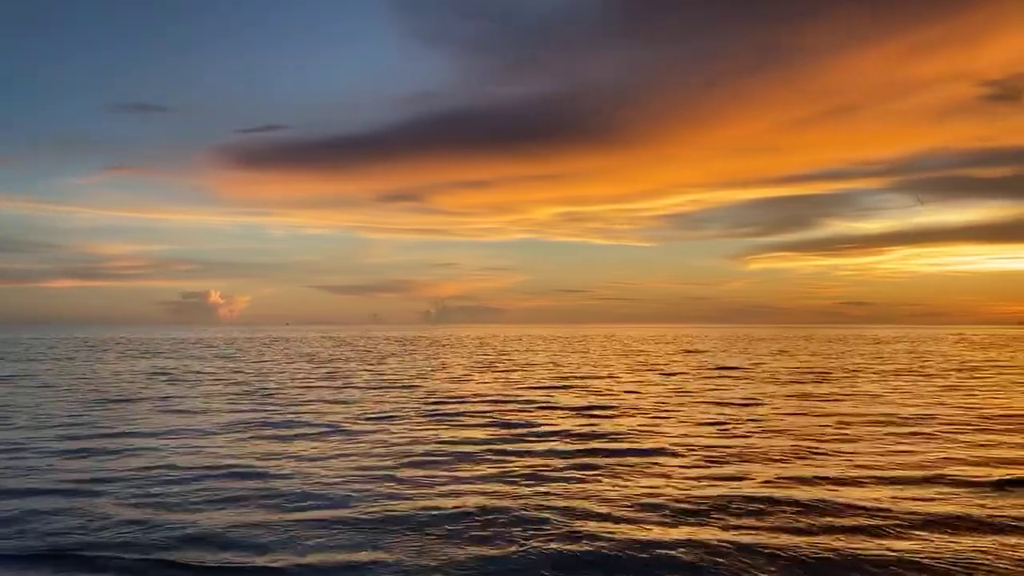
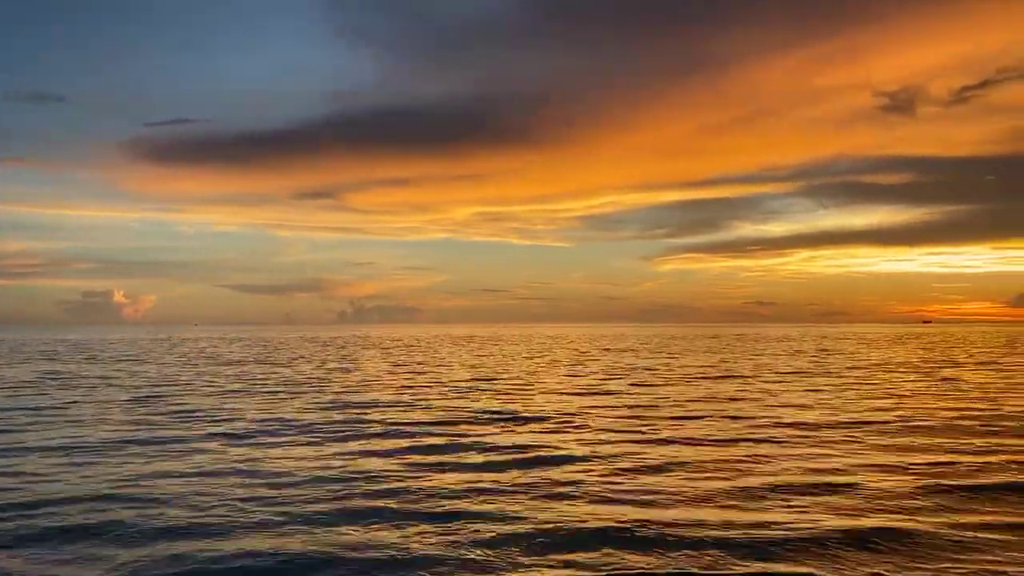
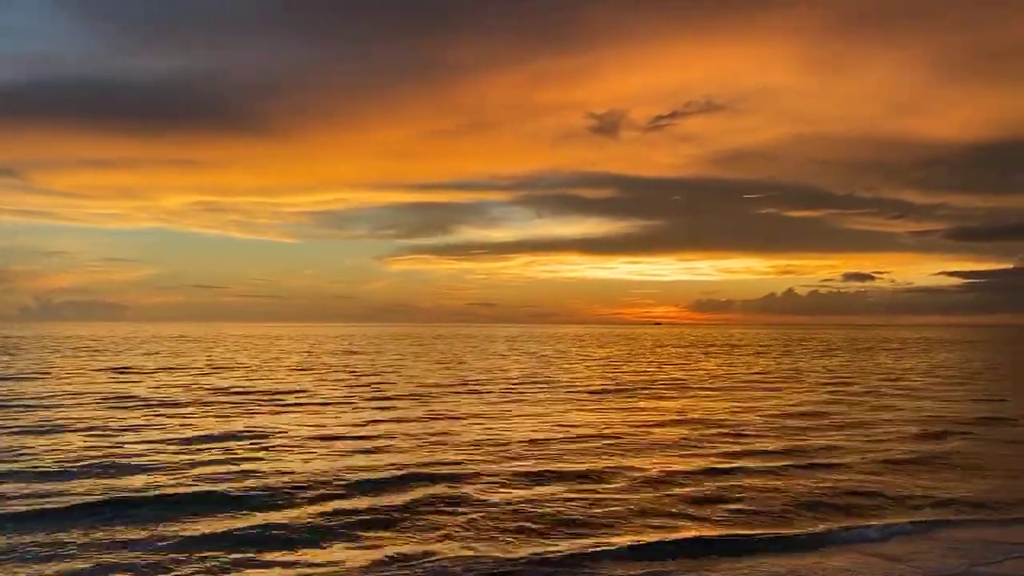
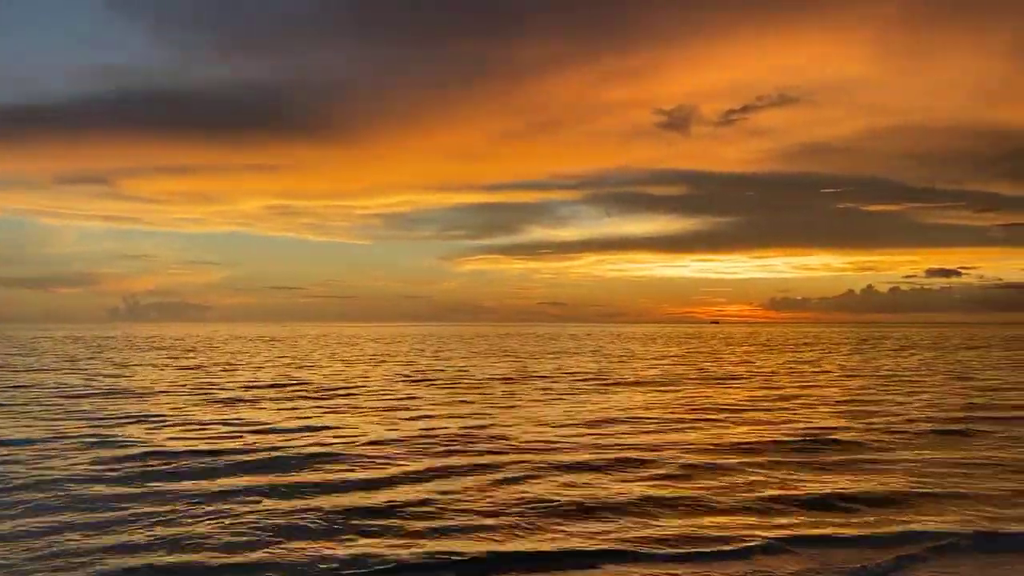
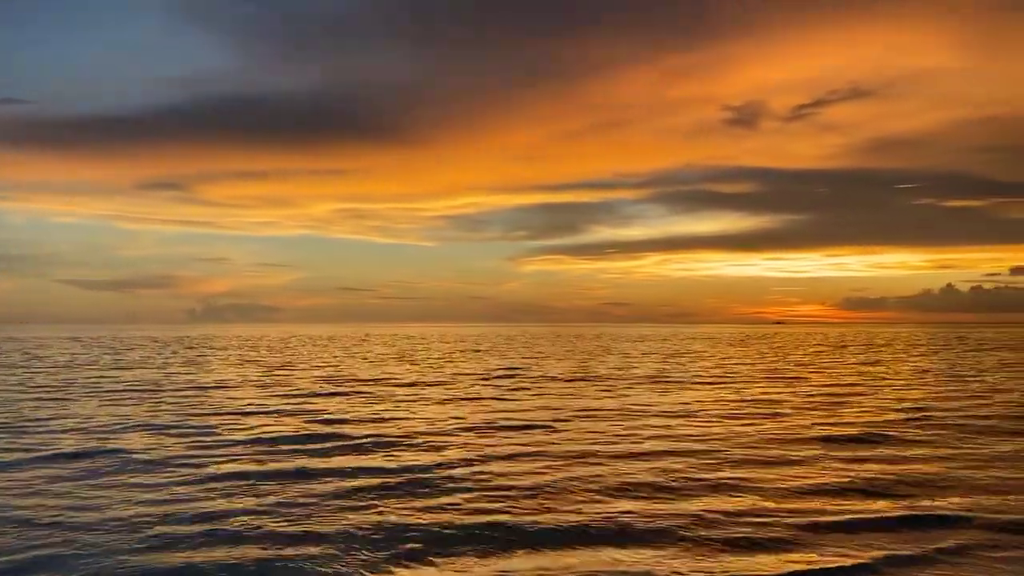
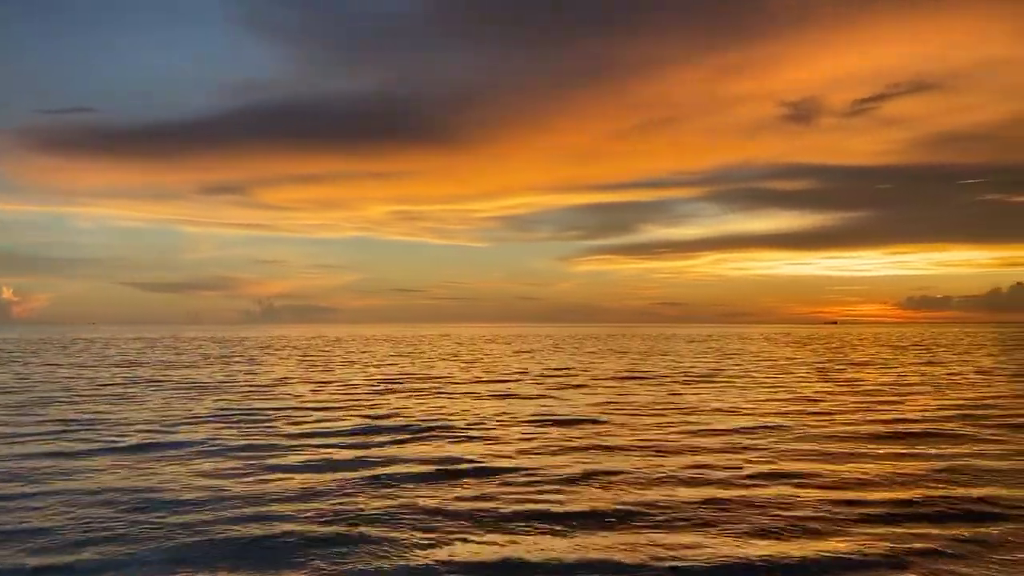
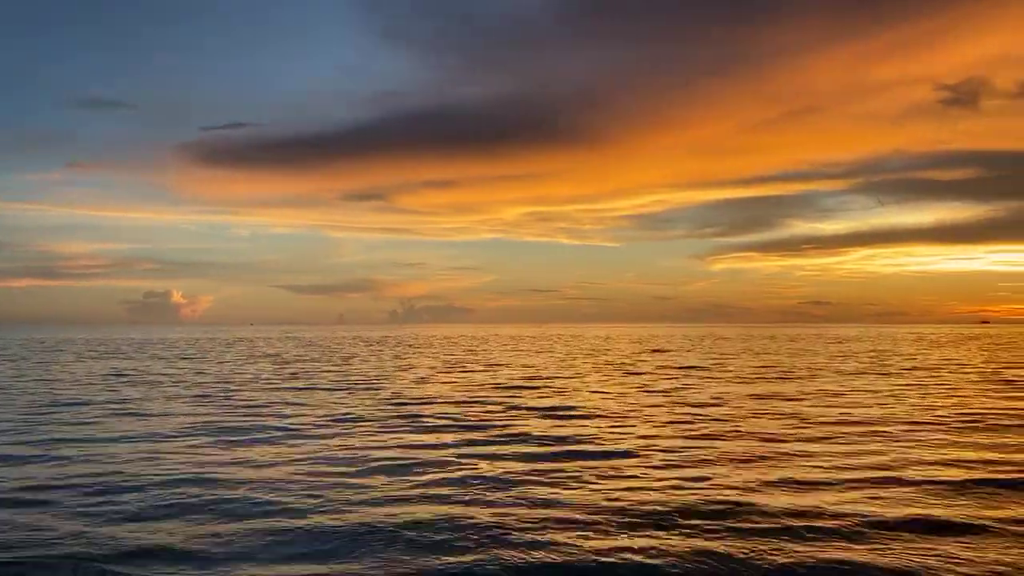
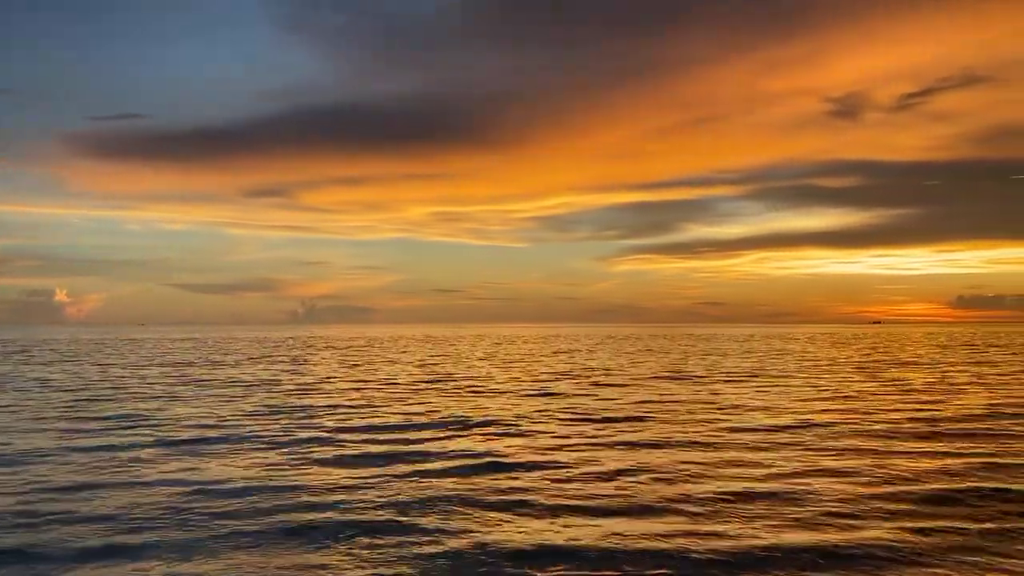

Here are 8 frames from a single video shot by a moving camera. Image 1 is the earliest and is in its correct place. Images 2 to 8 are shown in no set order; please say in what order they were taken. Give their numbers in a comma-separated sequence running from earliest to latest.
7, 2, 8, 6, 5, 4, 3
